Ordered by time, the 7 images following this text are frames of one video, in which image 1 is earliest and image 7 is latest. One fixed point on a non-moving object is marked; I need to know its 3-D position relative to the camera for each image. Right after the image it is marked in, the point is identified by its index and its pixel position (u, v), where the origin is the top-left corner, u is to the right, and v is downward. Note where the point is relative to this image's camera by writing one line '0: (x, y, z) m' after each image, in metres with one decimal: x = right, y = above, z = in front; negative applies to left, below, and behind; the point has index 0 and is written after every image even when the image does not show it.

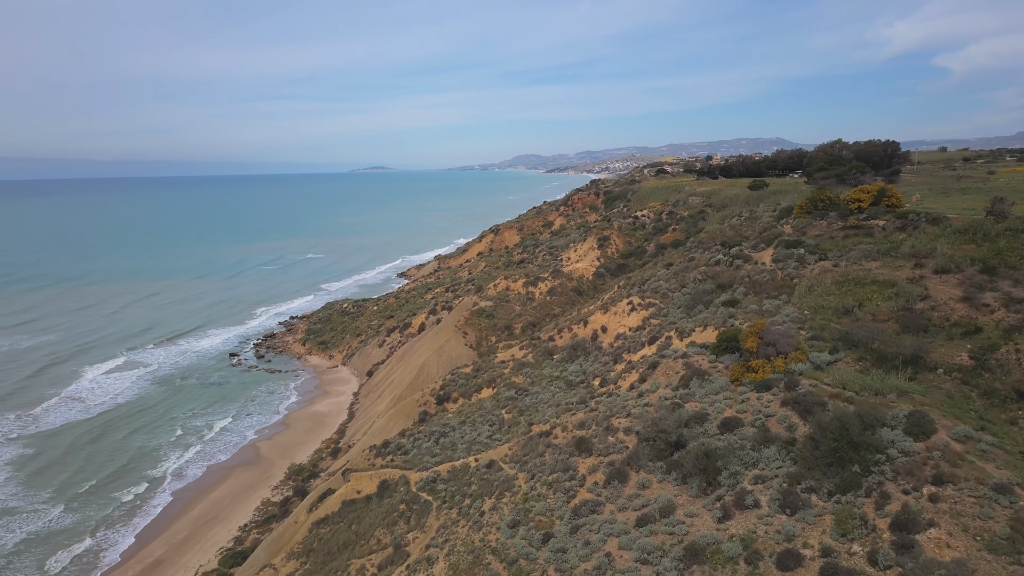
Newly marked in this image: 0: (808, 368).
0: (+4.8, -1.3, +12.1) m
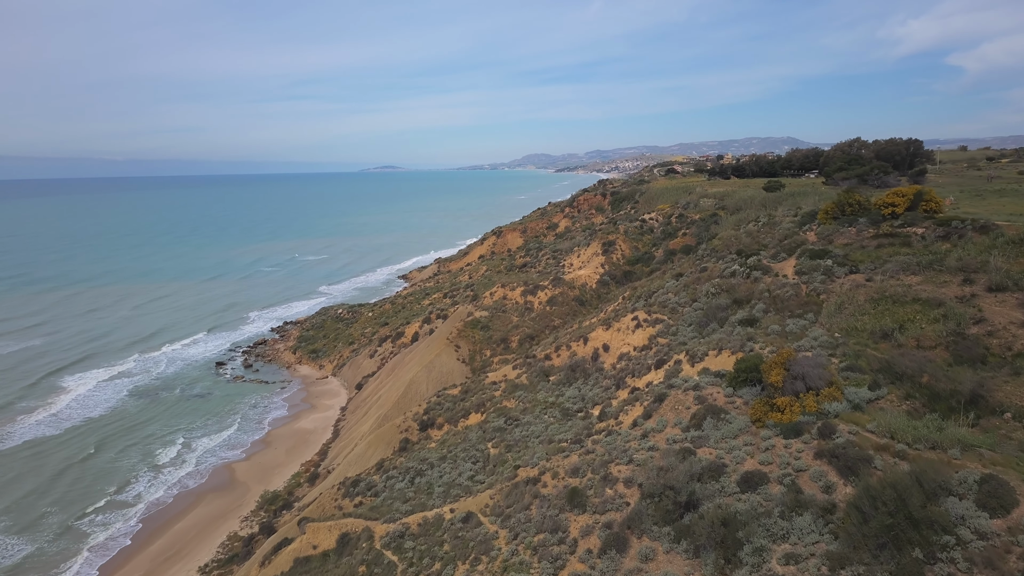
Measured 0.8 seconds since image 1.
0: (+4.5, -1.6, +10.1) m
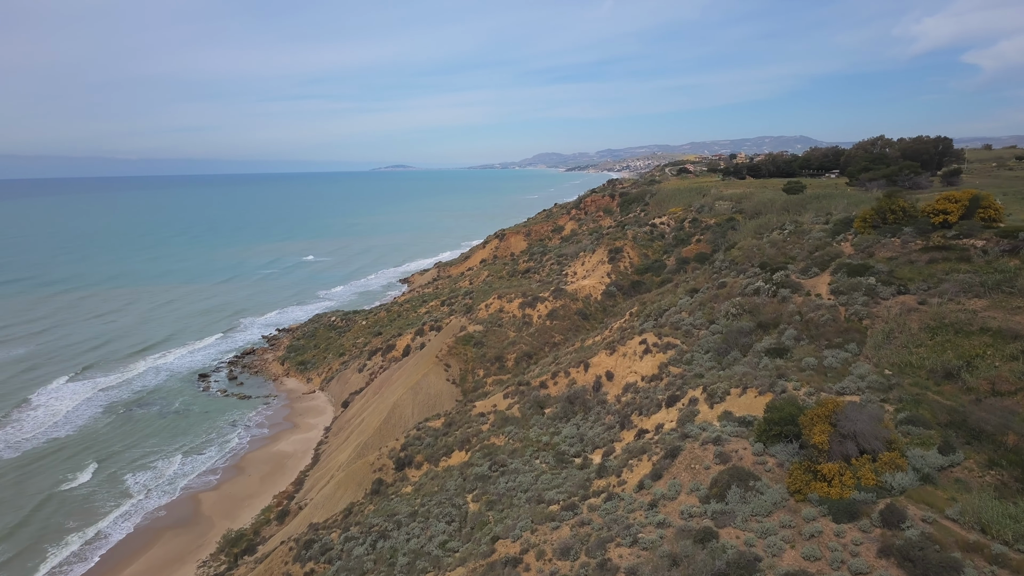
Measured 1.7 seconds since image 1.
0: (+4.2, -2.0, +7.9) m
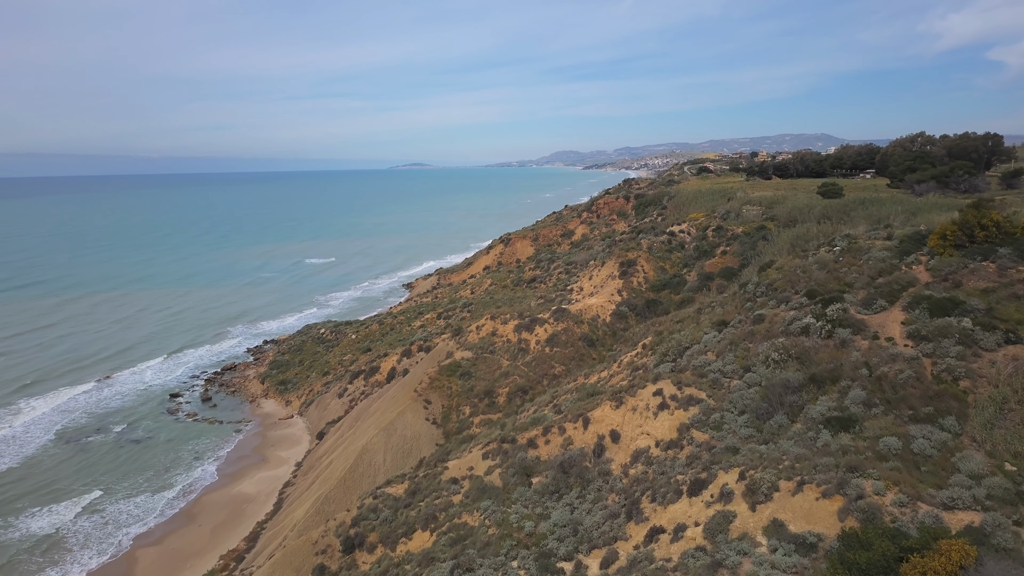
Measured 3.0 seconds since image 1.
0: (+3.7, -2.6, +4.6) m
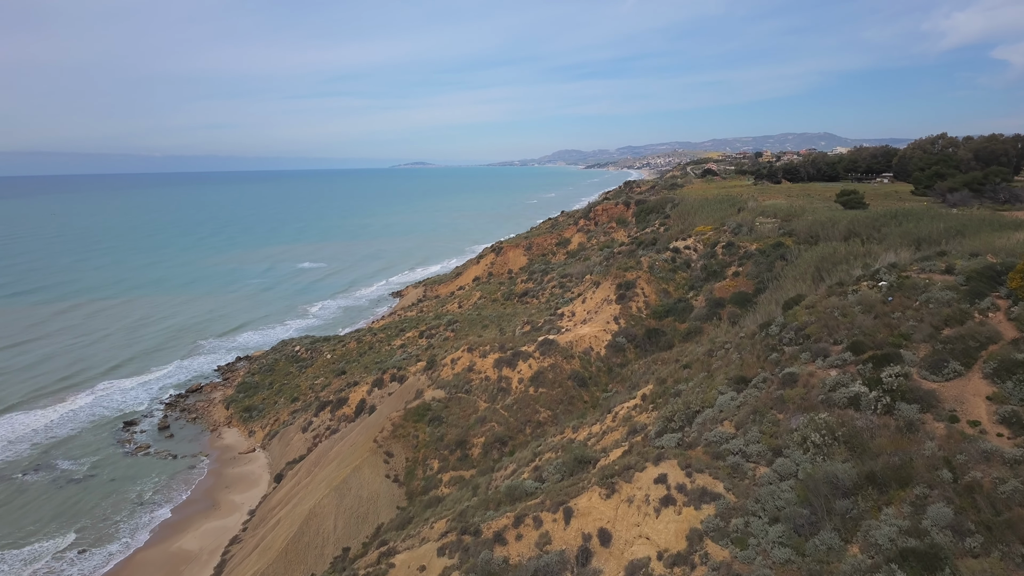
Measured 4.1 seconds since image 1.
0: (+3.2, -3.3, +1.8) m
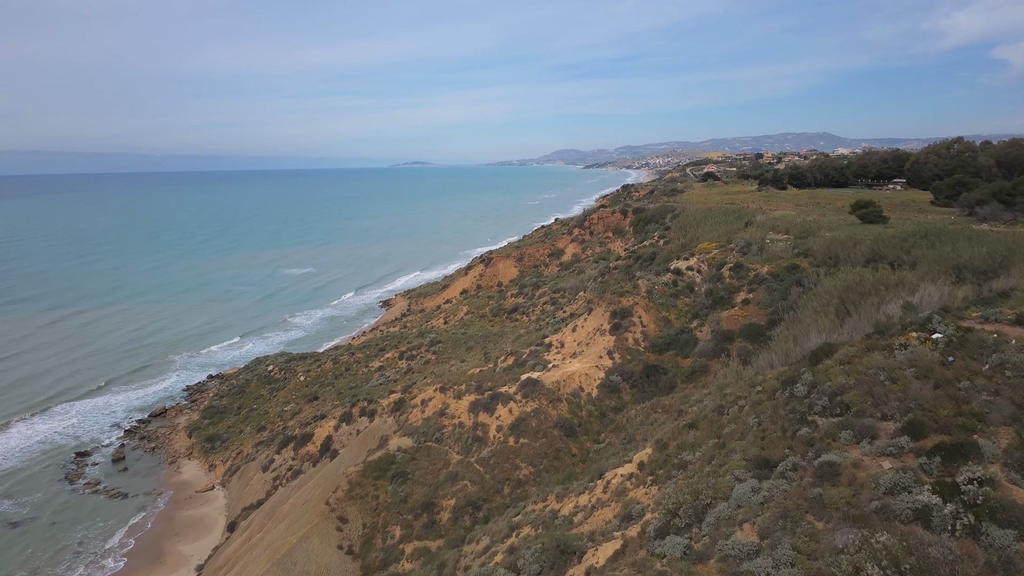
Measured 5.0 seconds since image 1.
0: (+2.8, -4.0, -0.4) m
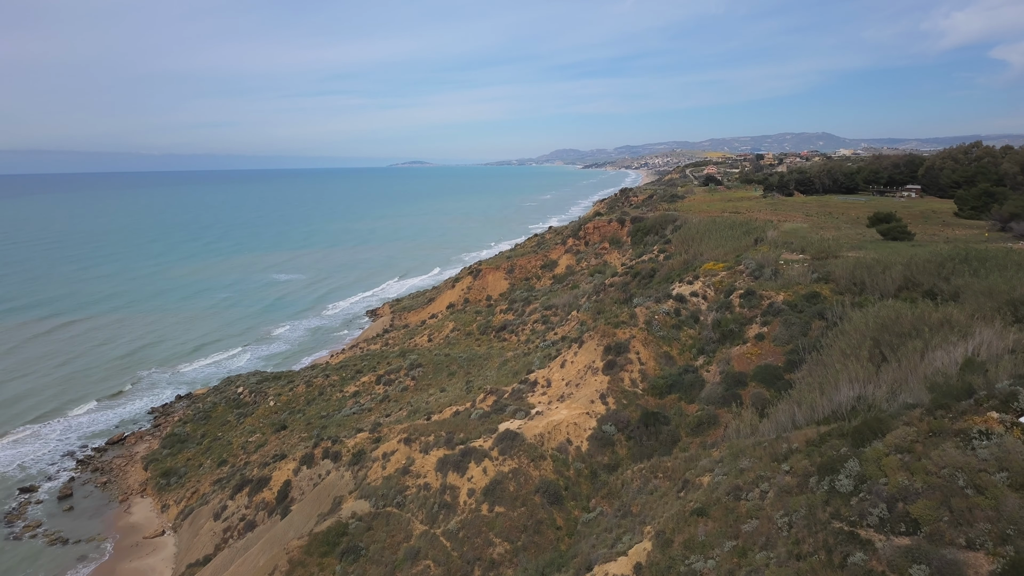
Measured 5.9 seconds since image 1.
0: (+2.3, -4.6, -2.6) m
